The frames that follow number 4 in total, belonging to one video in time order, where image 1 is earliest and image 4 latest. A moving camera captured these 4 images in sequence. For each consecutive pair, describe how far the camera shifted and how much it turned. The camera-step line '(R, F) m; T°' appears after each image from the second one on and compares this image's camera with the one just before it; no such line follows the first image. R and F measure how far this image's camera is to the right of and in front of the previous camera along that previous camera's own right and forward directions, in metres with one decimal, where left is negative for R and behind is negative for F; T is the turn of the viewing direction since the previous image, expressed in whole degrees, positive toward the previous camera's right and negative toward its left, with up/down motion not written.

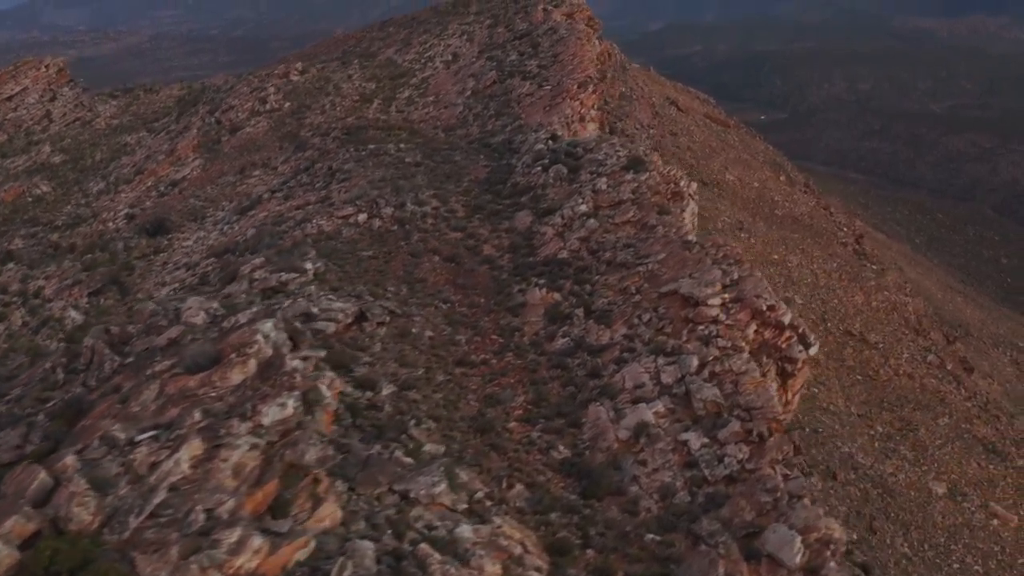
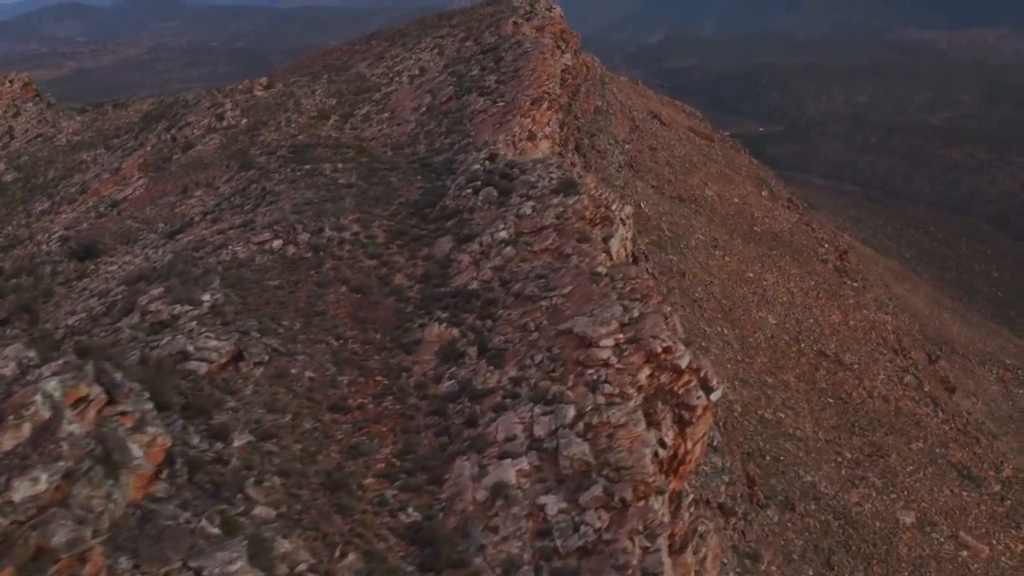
(+0.9, +0.7) m; 0°
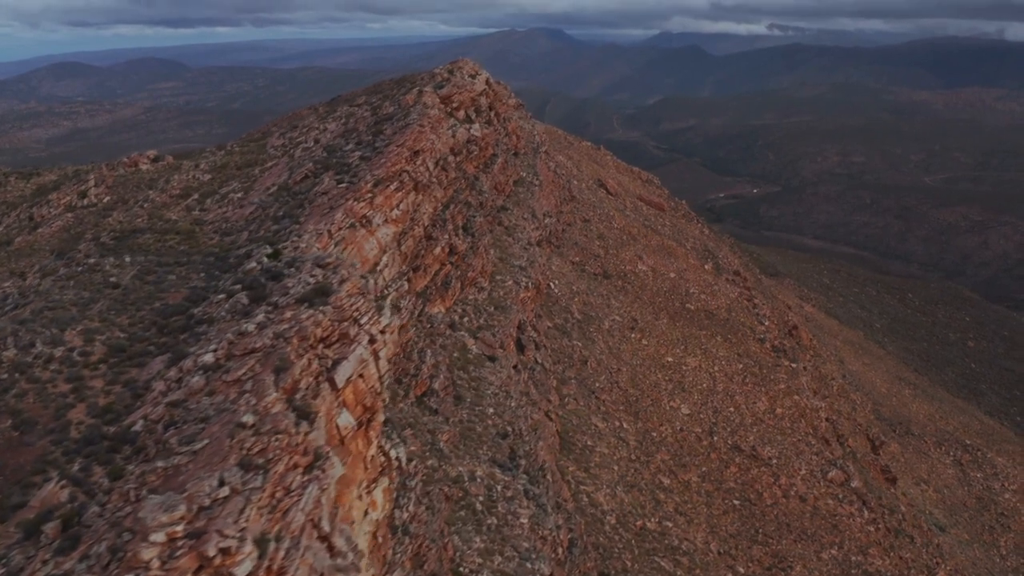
(+2.6, +2.0) m; -1°
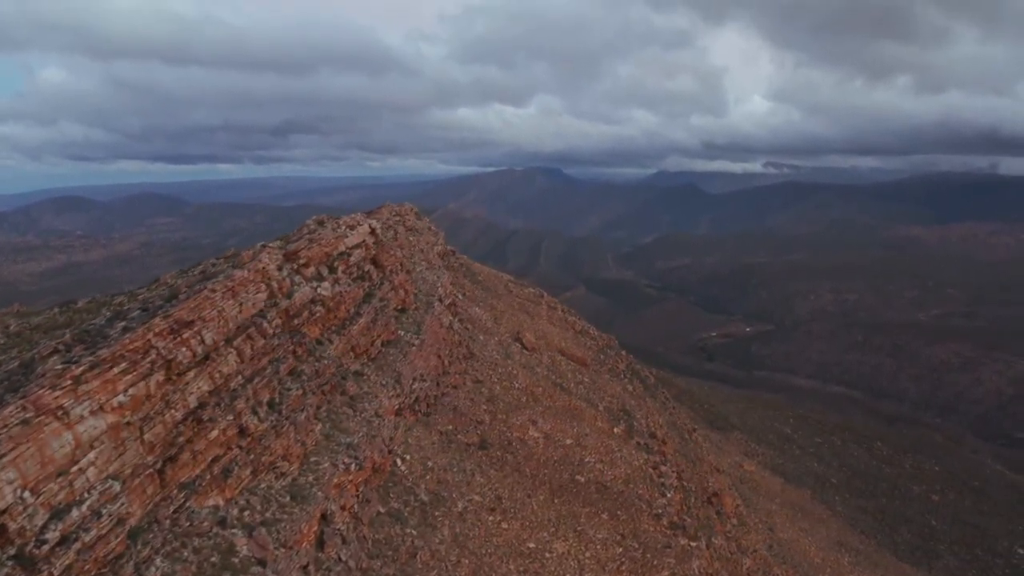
(+3.5, +2.6) m; -1°
